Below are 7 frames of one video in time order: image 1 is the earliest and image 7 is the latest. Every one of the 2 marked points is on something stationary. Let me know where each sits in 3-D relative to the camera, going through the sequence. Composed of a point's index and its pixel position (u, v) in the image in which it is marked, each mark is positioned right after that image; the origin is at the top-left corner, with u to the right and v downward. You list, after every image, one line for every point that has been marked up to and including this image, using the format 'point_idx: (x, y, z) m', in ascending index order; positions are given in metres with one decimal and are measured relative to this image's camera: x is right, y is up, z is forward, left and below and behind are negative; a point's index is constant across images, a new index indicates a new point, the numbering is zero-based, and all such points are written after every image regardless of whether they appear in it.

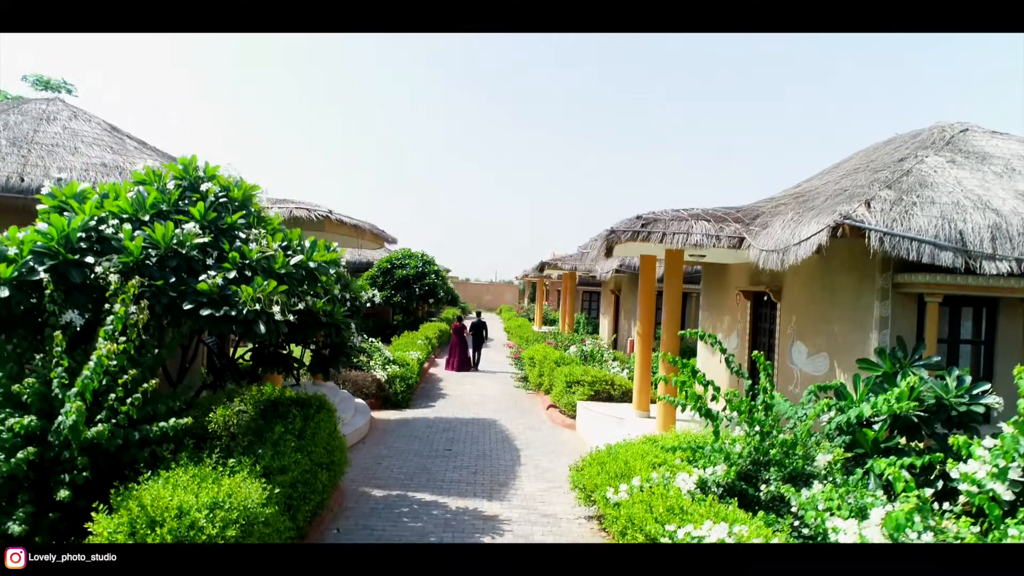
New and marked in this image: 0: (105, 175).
0: (-3.8, +1.0, +5.4) m
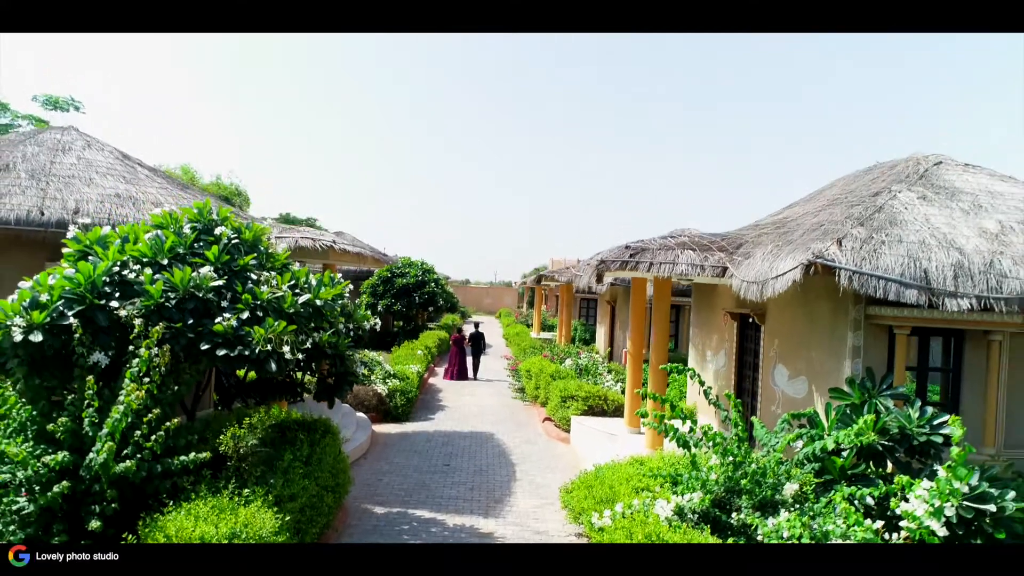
0: (-3.8, +0.8, +5.6) m
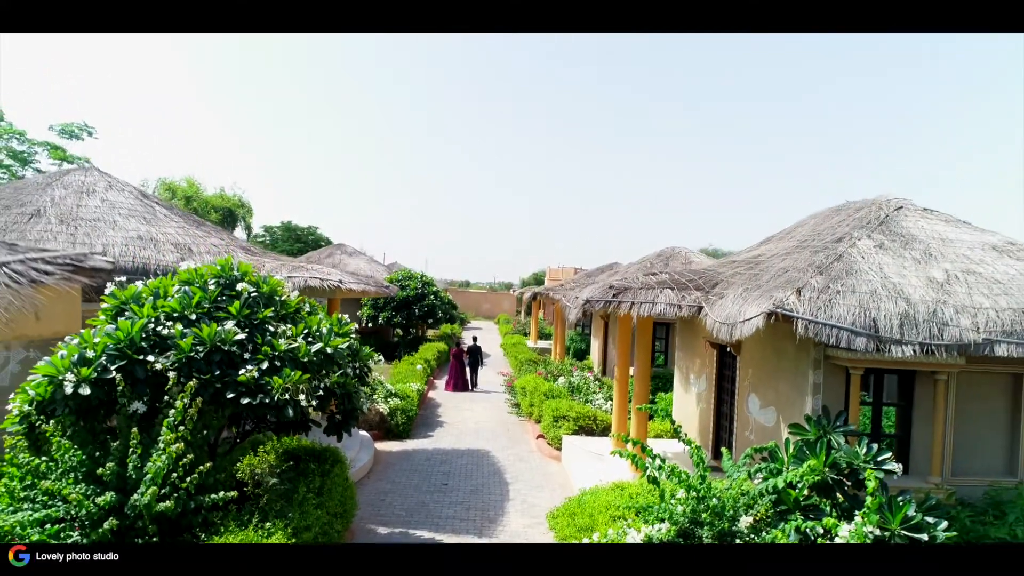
0: (-3.9, +0.4, +6.1) m
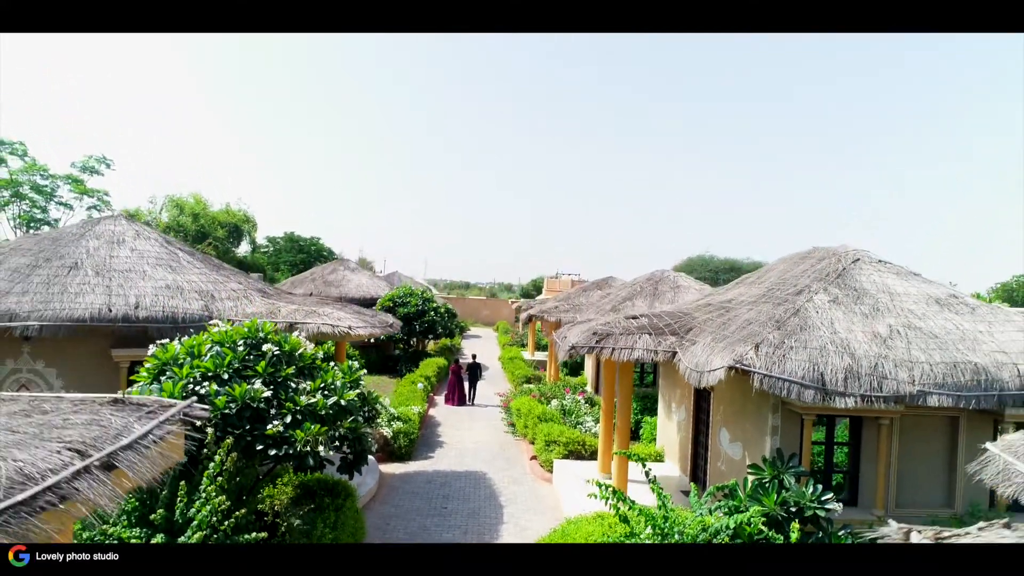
0: (-4.0, -0.1, +6.7) m
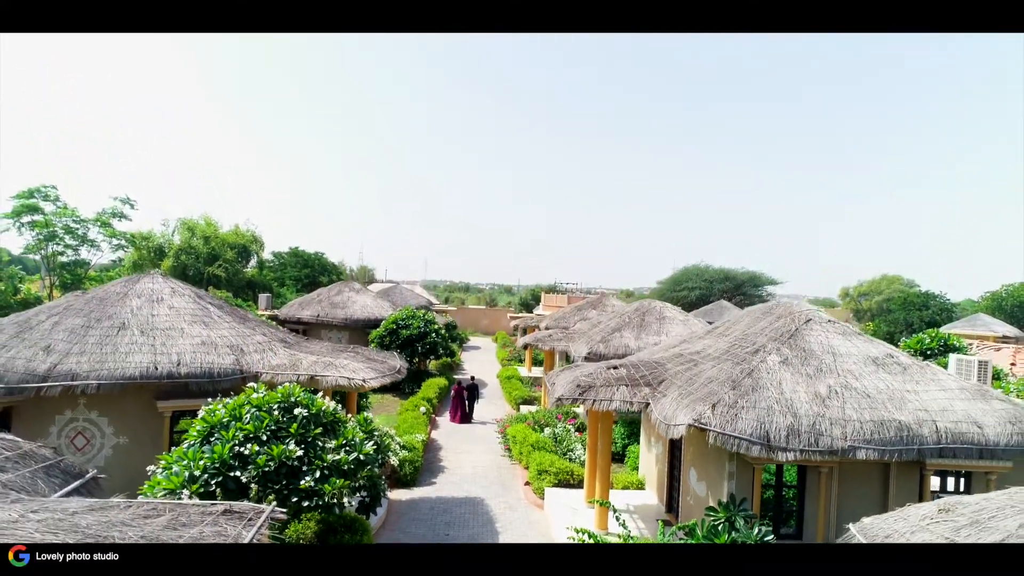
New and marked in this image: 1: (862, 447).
0: (-4.1, -0.9, +7.6) m
1: (+3.7, -1.7, +6.1) m
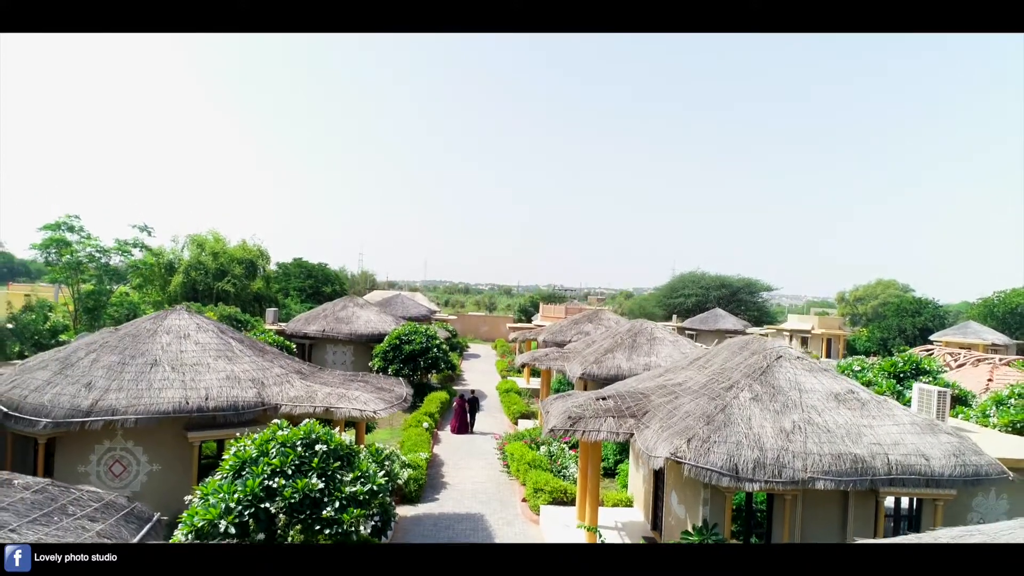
0: (-4.1, -1.5, +8.4) m
1: (+3.7, -2.3, +6.8) m
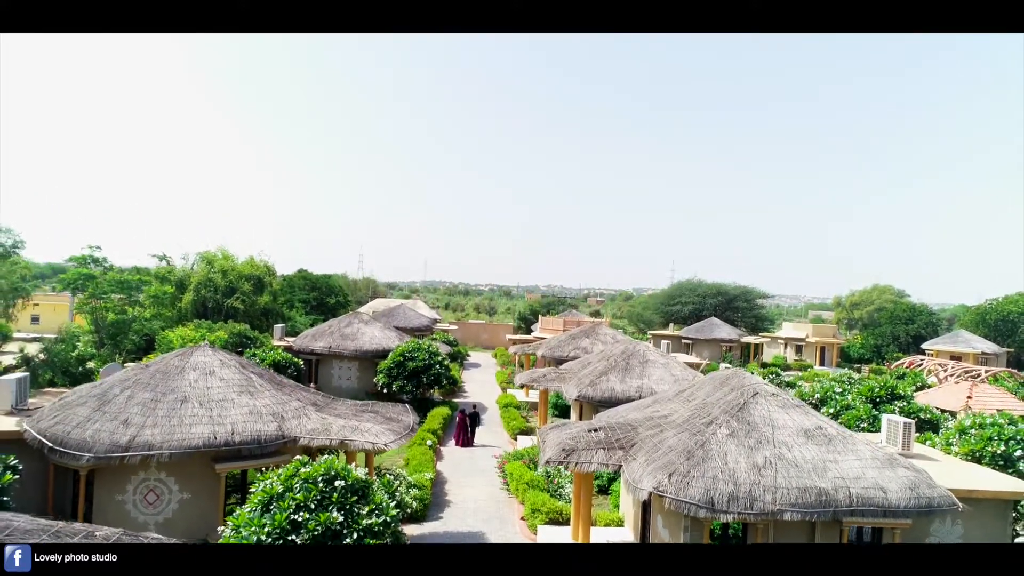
0: (-4.1, -2.1, +9.2) m
1: (+3.7, -3.0, +7.6) m
